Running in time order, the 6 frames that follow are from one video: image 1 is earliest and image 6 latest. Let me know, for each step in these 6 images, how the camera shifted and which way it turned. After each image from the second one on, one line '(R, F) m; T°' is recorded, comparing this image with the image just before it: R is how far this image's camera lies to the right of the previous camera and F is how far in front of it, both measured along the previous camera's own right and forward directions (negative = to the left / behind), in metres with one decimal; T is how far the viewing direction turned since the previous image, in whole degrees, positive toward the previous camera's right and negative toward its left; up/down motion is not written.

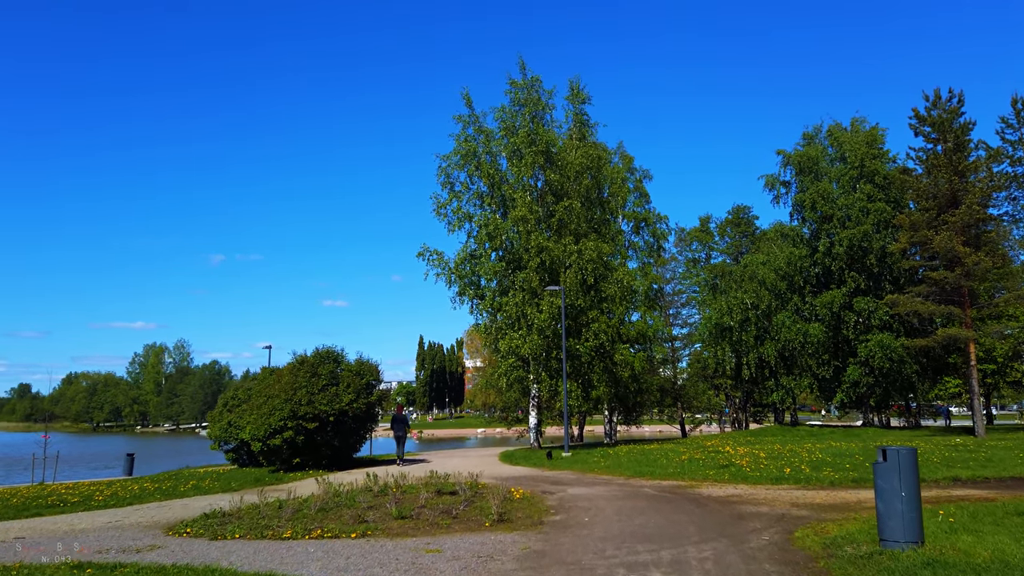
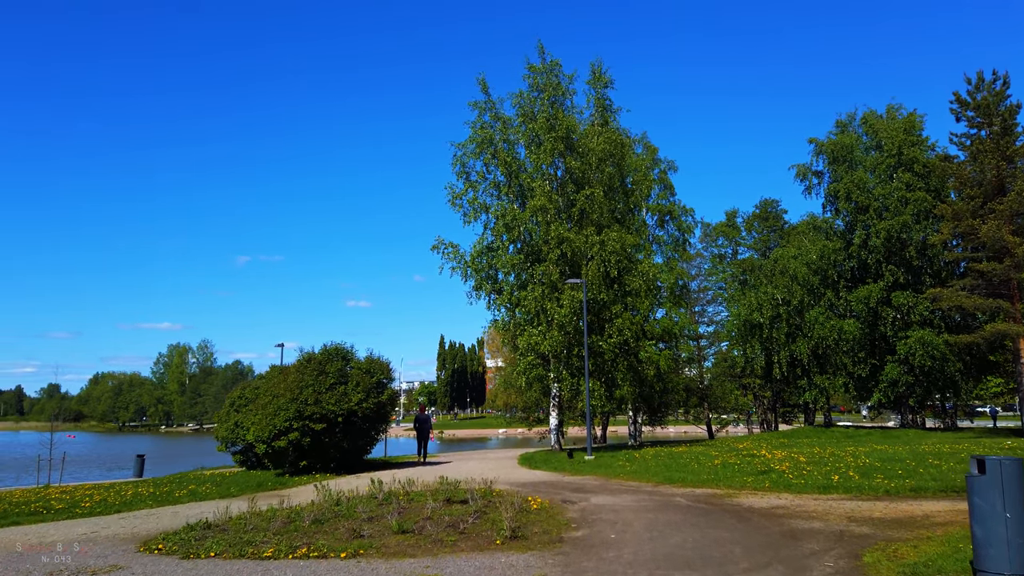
(+0.1, +1.3) m; -2°
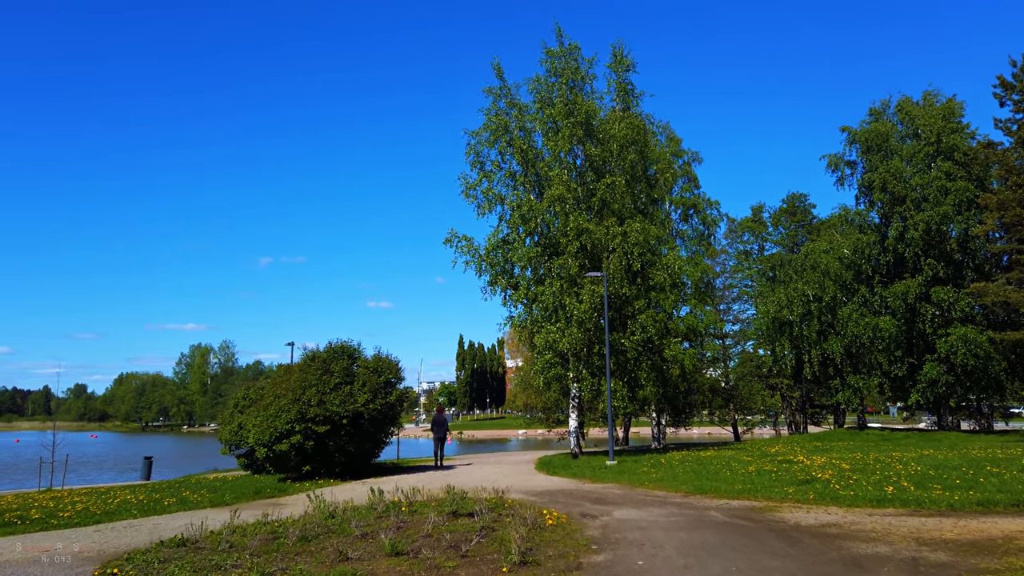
(+0.1, +1.3) m; -2°
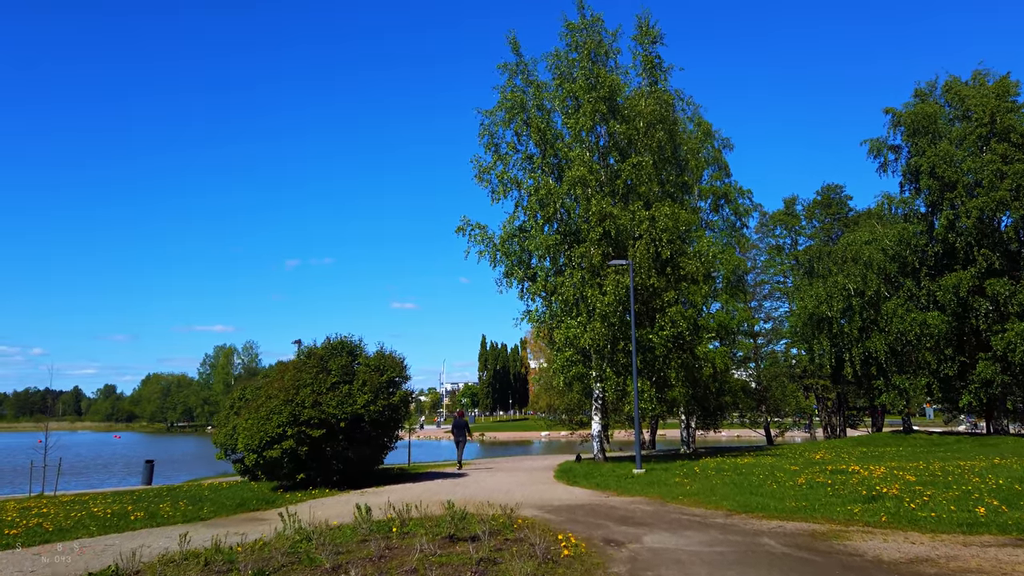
(+0.2, +1.9) m; -2°
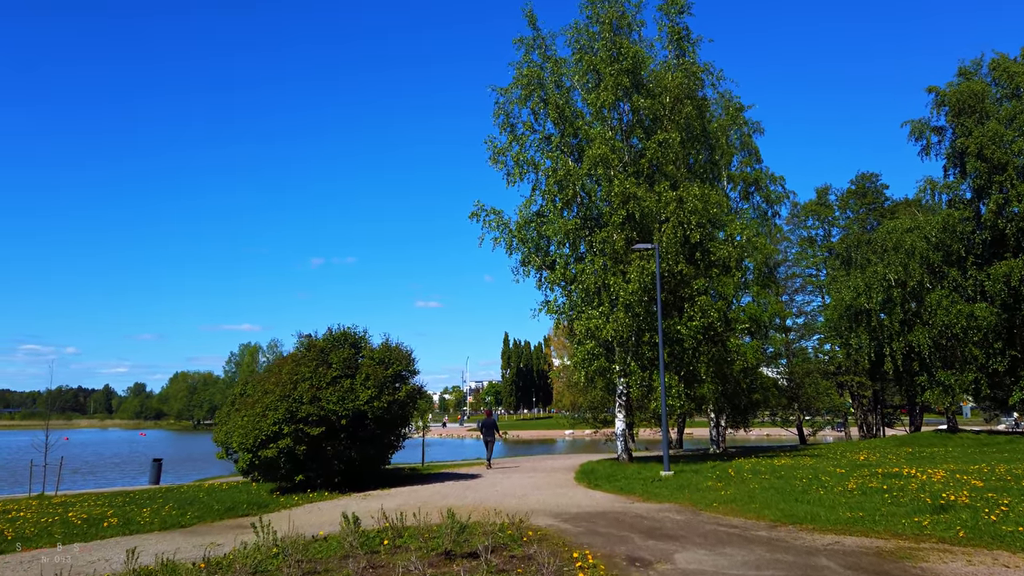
(+0.2, +1.4) m; -2°
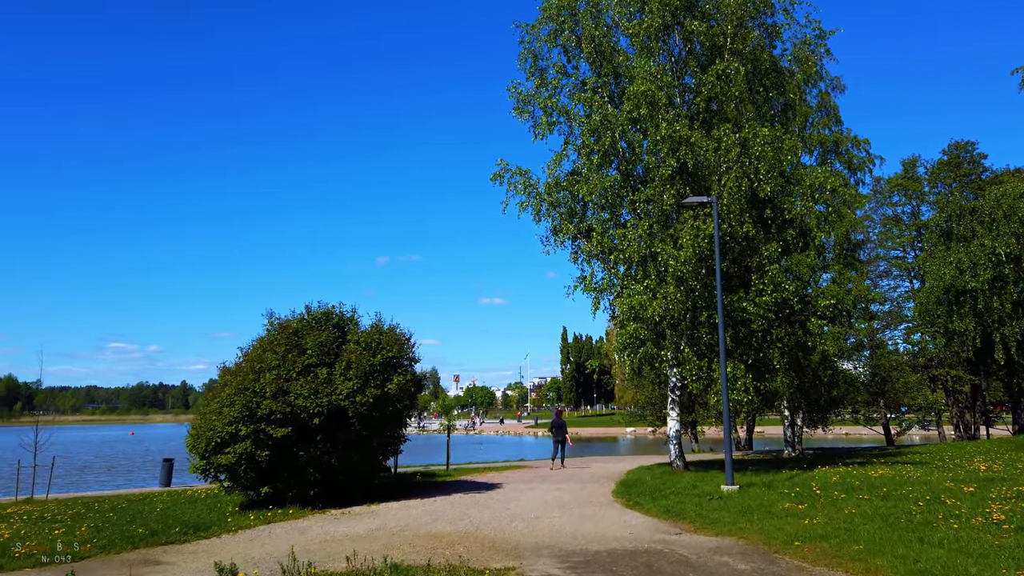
(+0.8, +3.4) m; -5°
